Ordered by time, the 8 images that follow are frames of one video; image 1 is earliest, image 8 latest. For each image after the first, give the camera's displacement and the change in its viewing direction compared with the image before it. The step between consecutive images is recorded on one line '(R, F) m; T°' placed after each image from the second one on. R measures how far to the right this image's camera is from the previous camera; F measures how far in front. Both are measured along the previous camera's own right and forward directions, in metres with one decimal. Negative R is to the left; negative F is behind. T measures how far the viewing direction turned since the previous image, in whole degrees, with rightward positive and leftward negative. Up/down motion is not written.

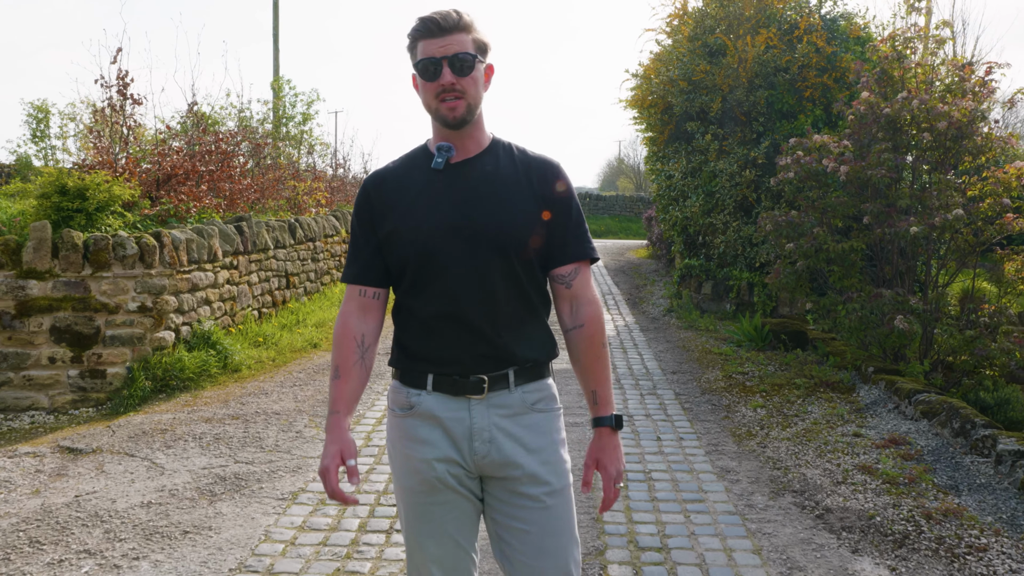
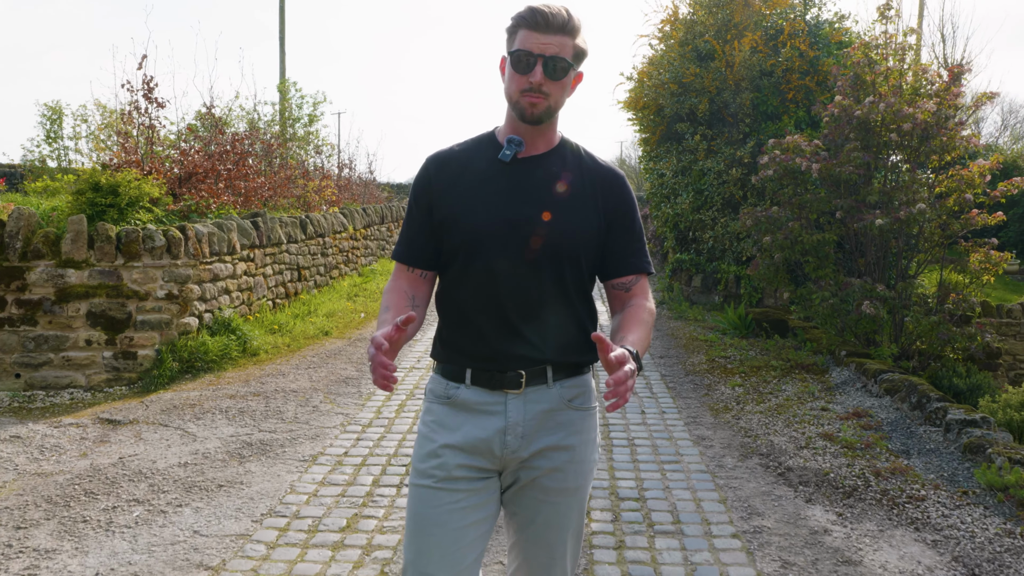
(0.0, -0.6) m; 0°
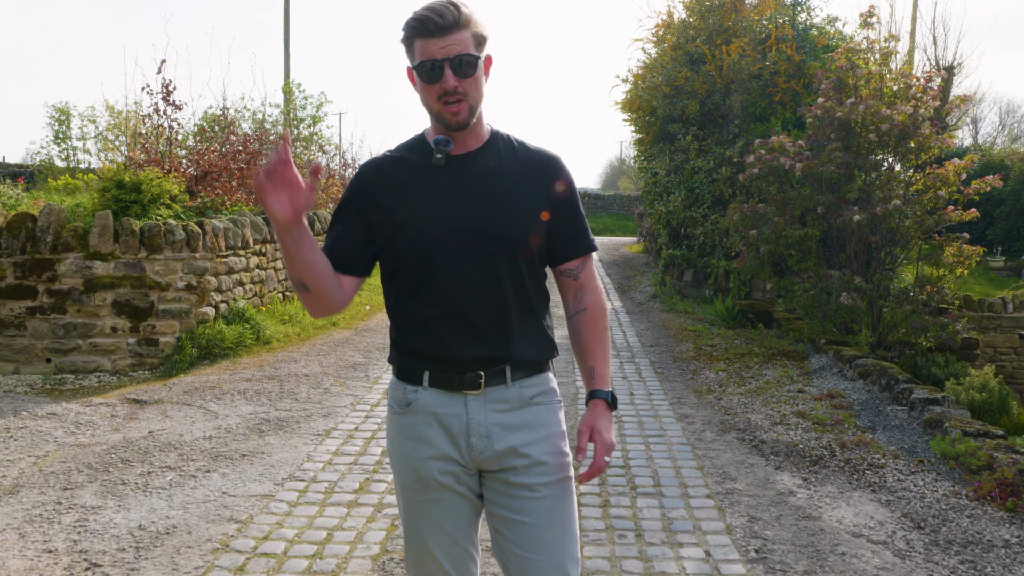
(0.0, -0.5) m; 0°
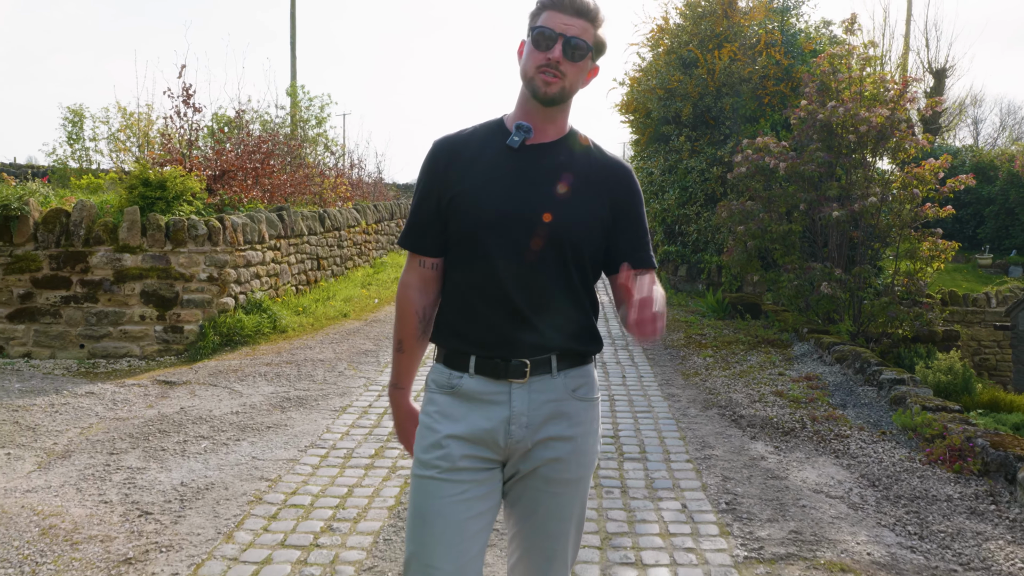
(0.0, -0.5) m; 0°
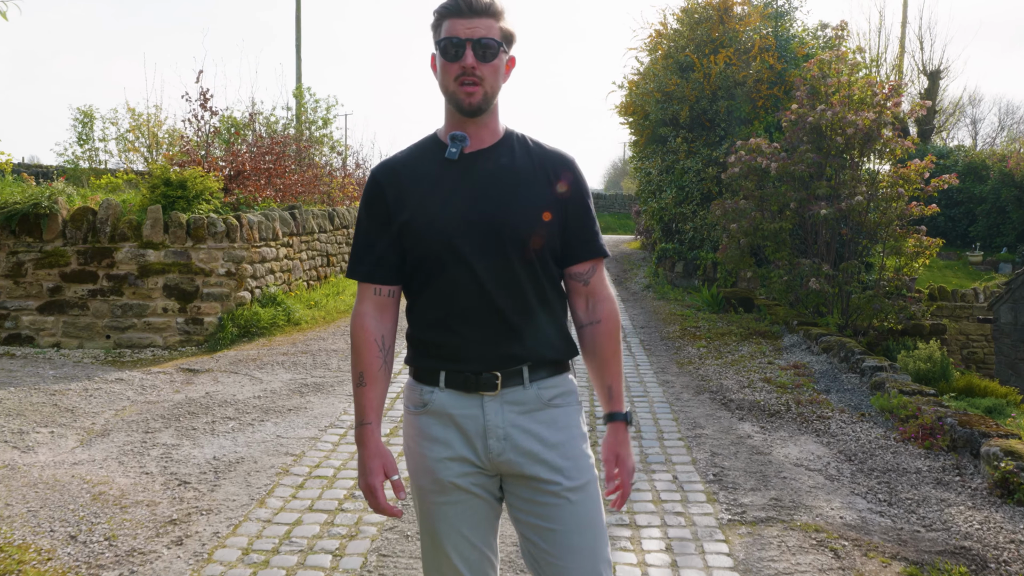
(0.0, -0.4) m; 0°
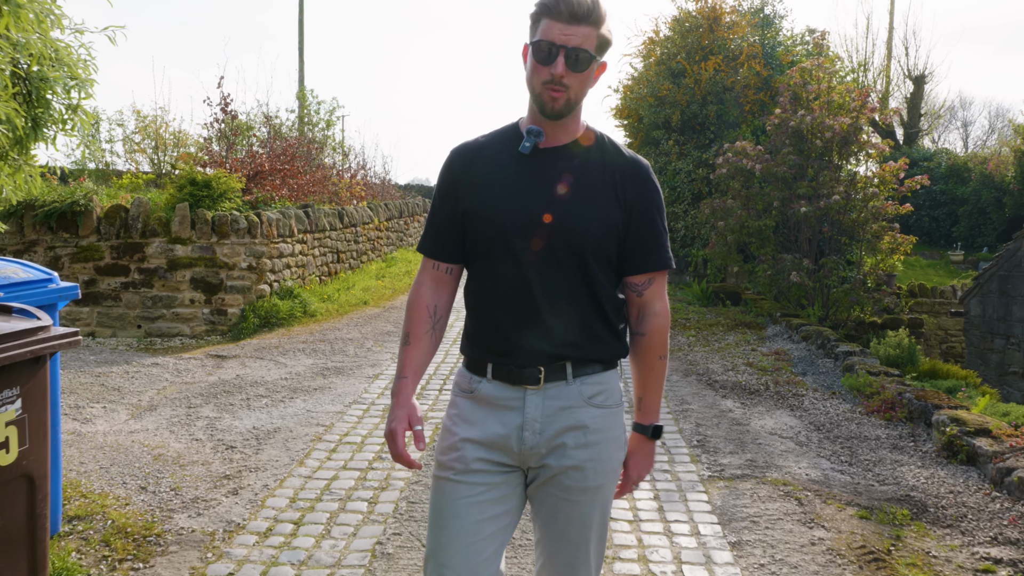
(-0.1, -0.6) m; 0°
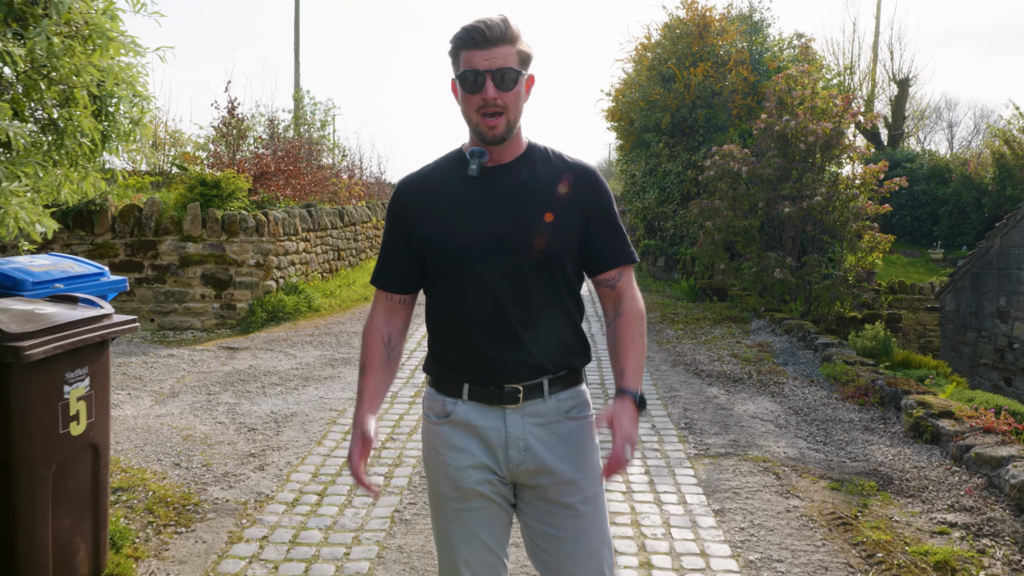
(-0.1, -0.4) m; +1°
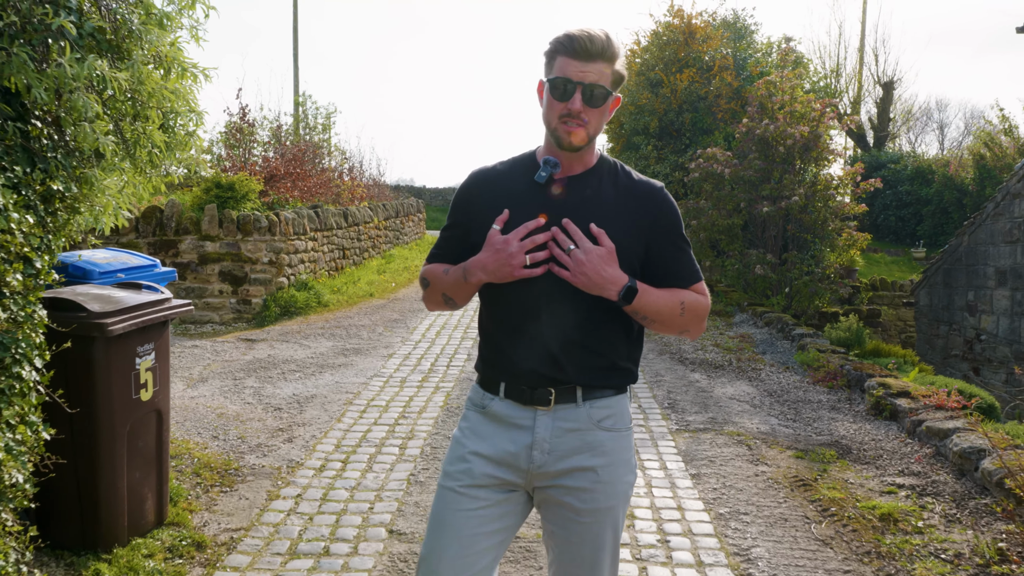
(0.0, -0.6) m; 0°
